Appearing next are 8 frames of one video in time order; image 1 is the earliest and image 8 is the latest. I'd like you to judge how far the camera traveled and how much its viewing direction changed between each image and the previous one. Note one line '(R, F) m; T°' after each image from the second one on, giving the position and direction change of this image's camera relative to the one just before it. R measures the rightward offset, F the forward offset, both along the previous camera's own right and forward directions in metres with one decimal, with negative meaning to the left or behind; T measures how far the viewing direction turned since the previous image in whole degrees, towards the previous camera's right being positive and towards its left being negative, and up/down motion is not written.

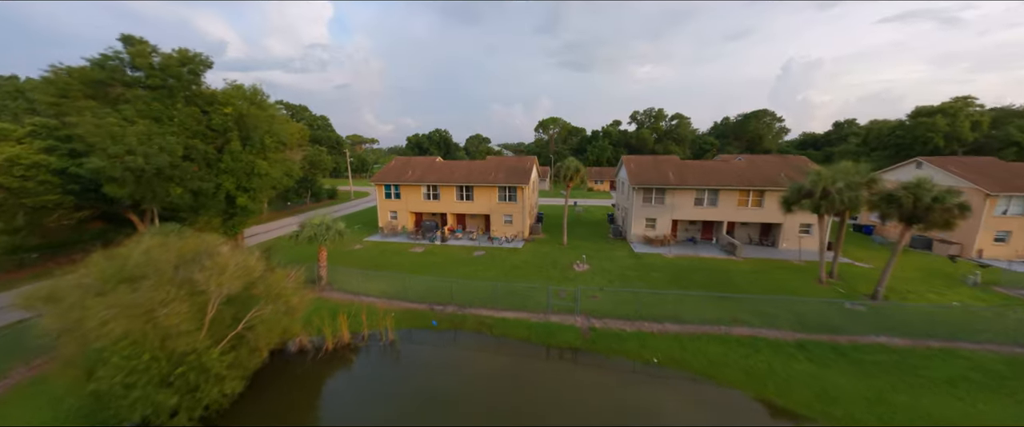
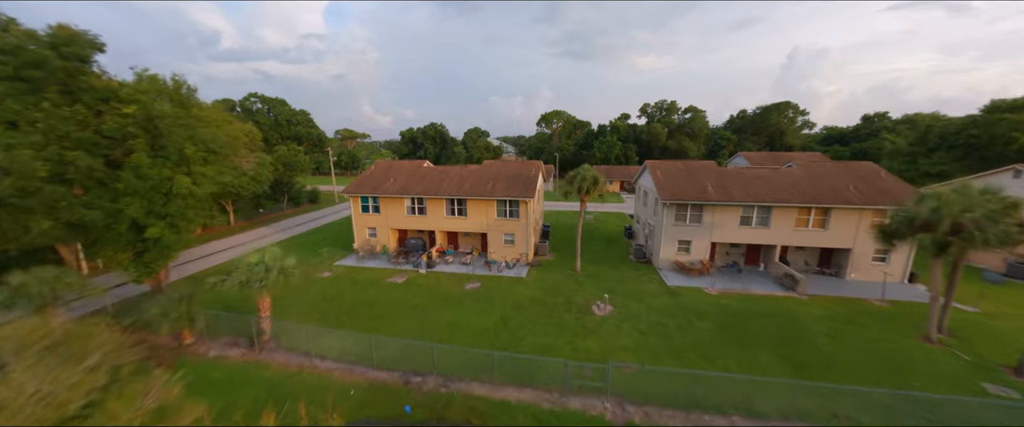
(-0.1, +4.8) m; 0°
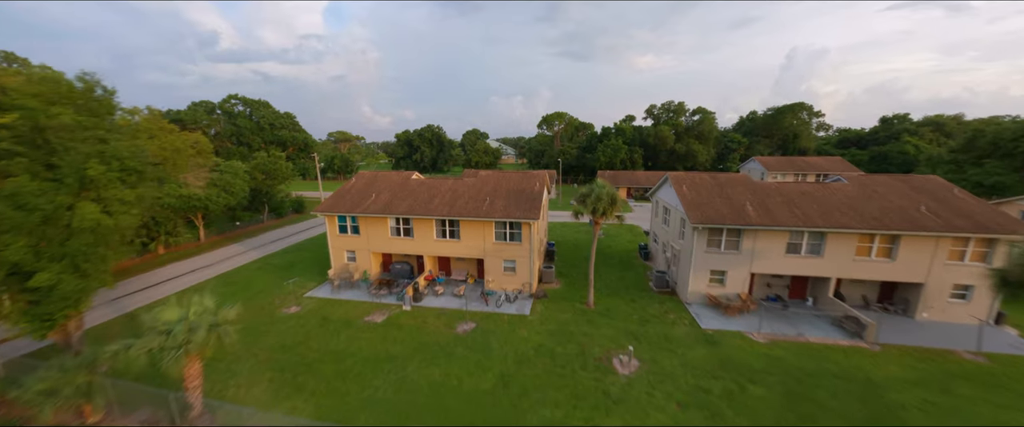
(-0.1, +3.3) m; 0°
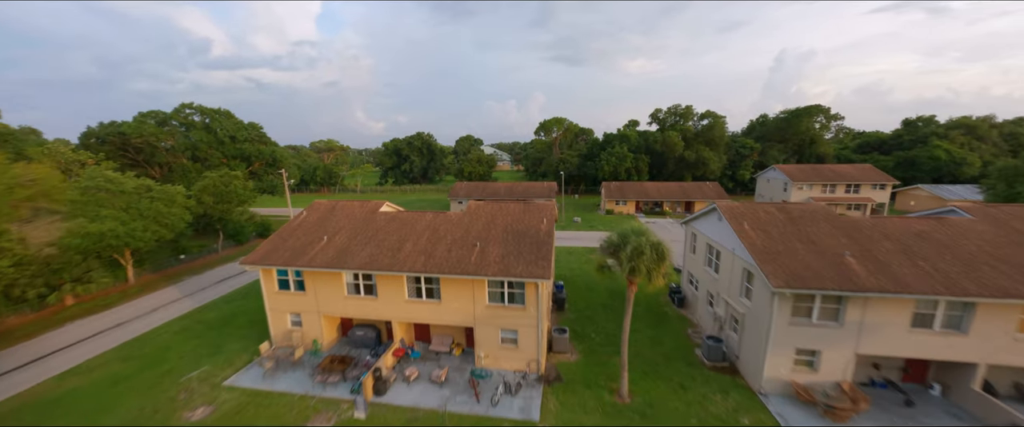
(-0.1, +5.3) m; +1°
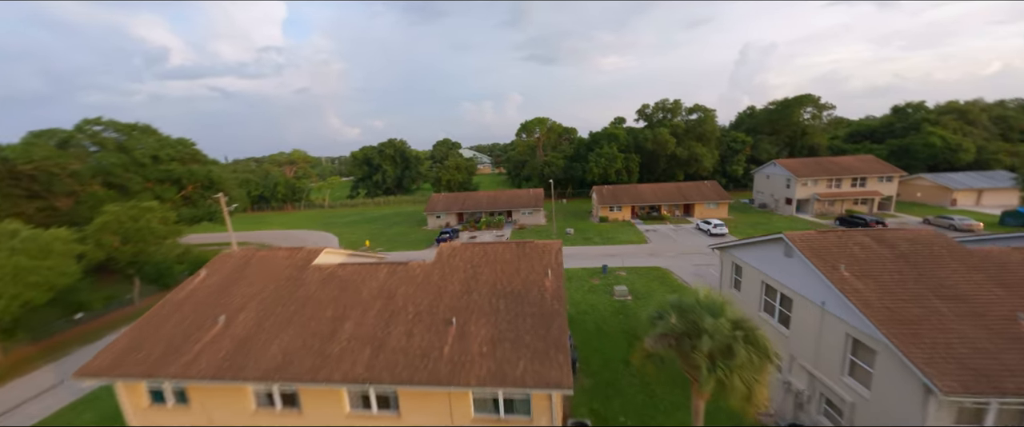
(-0.1, +4.9) m; +3°
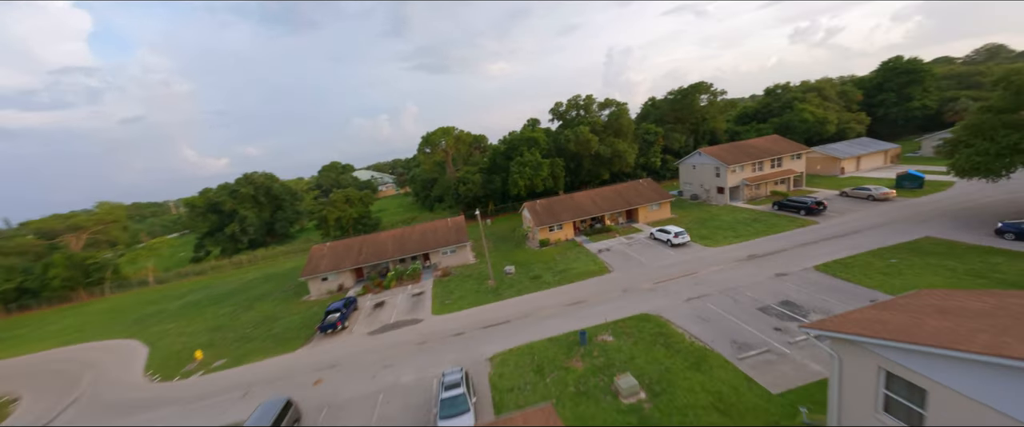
(+0.2, +9.8) m; +15°
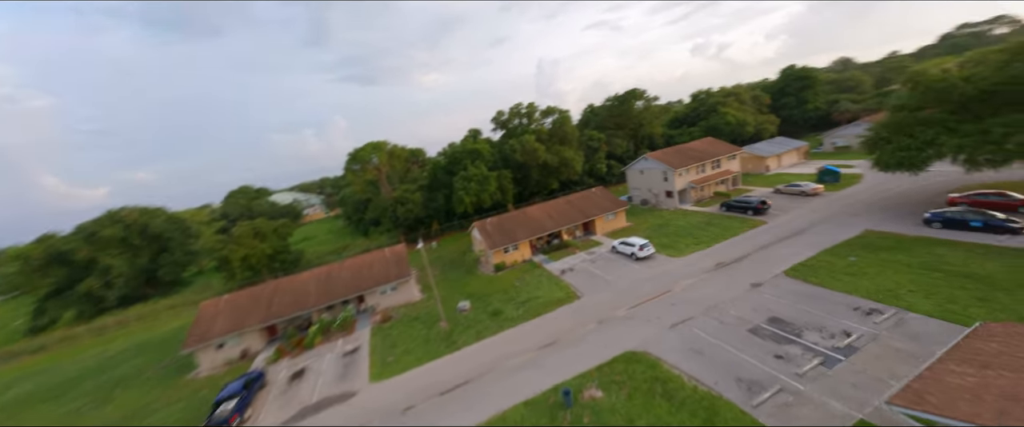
(-0.3, +4.0) m; +10°
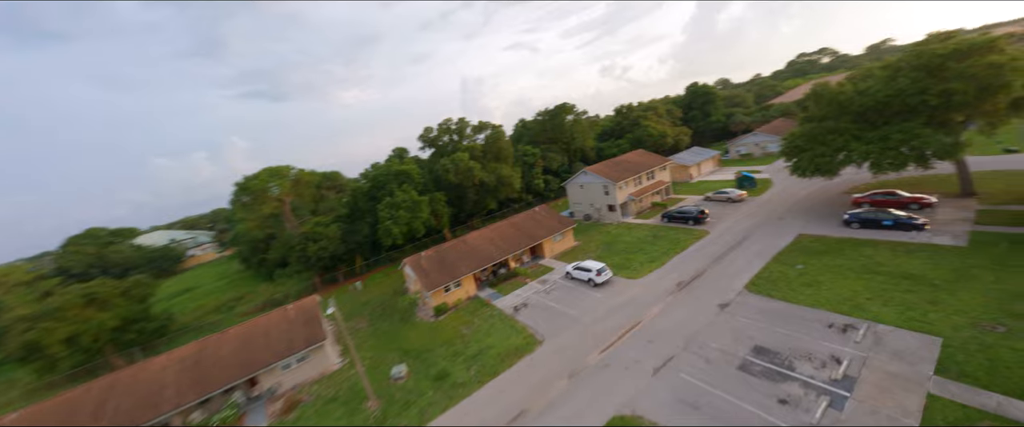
(-0.3, +4.1) m; +12°
